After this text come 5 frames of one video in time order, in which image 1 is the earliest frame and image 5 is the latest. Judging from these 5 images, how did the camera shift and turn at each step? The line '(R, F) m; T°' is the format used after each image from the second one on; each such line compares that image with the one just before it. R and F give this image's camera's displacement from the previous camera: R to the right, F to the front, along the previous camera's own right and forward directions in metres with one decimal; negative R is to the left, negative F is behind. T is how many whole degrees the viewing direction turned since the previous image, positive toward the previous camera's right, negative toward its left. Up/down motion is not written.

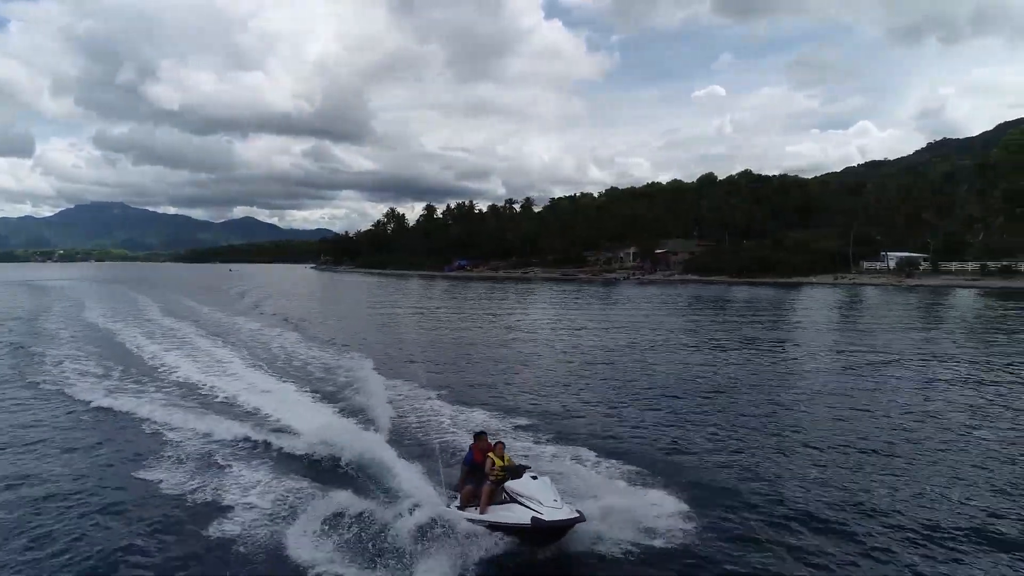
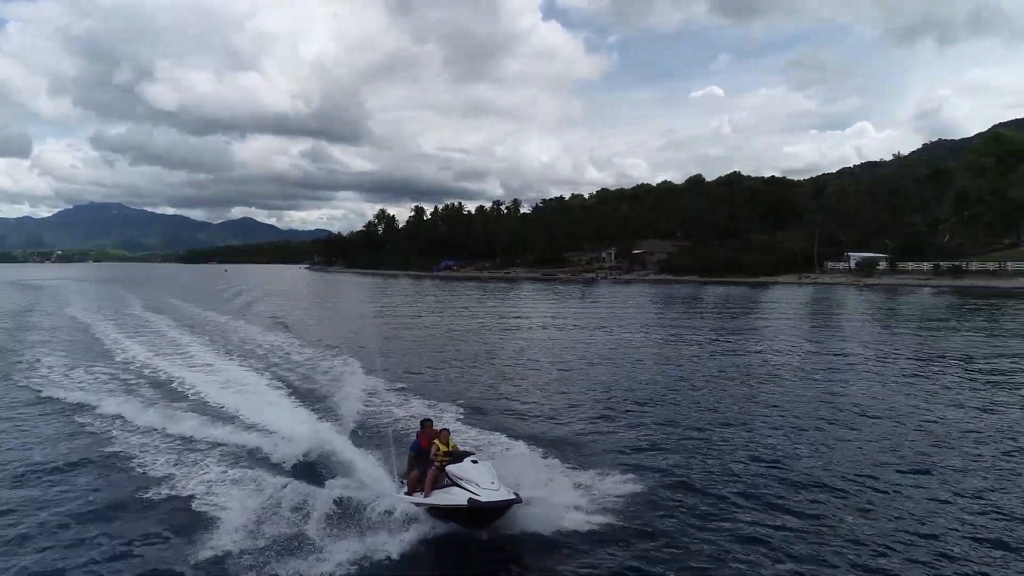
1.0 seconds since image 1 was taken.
(+1.5, -0.5) m; 0°
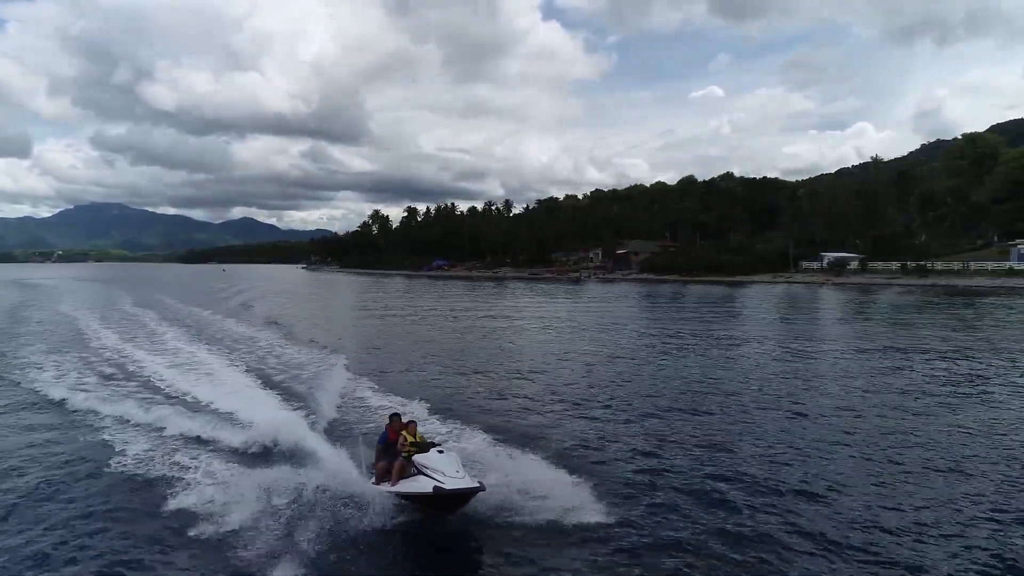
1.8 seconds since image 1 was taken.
(+0.9, -0.5) m; 0°
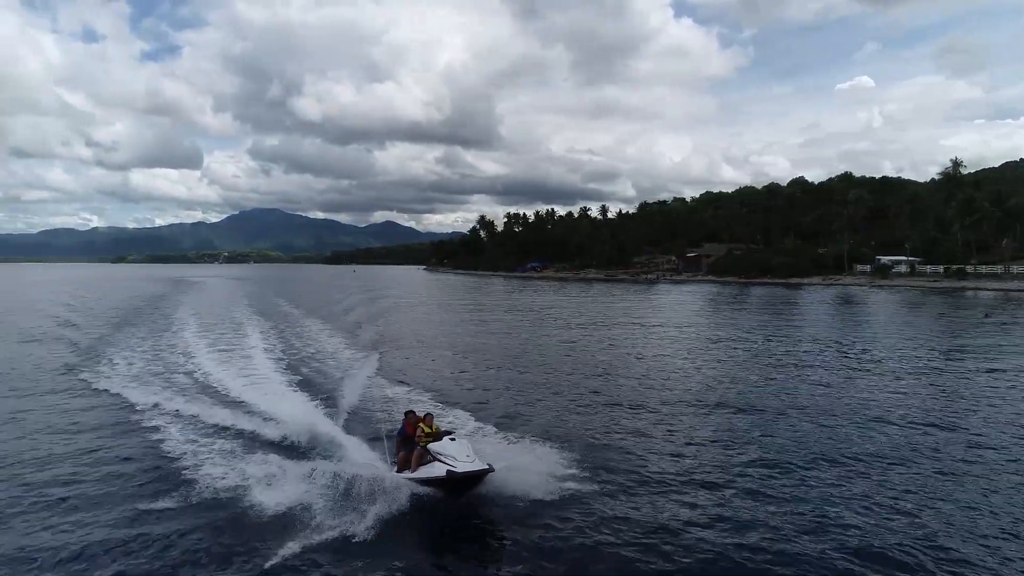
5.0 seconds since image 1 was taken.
(+3.7, -2.7) m; -10°
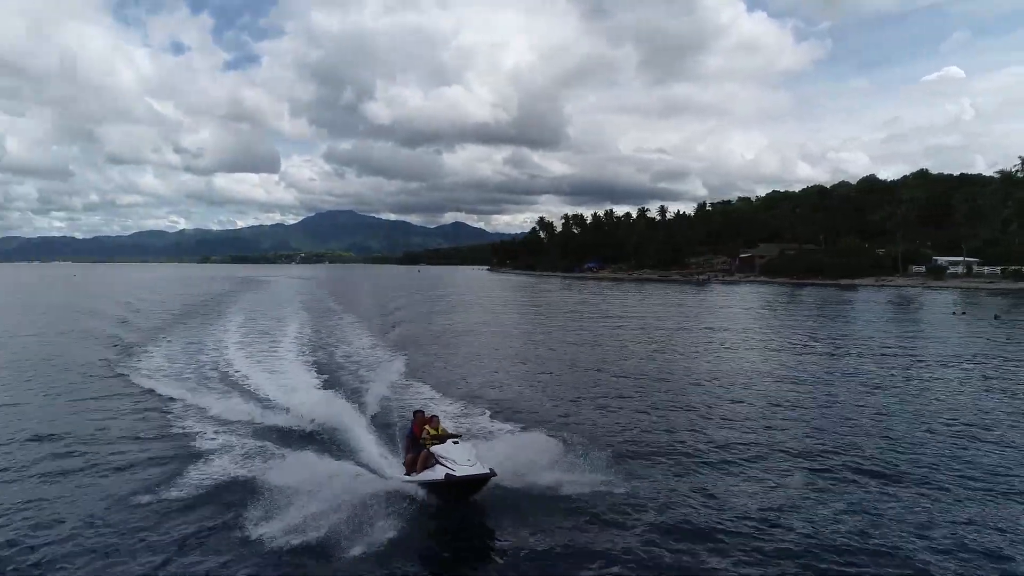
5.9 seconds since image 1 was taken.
(+1.1, -0.8) m; -6°
